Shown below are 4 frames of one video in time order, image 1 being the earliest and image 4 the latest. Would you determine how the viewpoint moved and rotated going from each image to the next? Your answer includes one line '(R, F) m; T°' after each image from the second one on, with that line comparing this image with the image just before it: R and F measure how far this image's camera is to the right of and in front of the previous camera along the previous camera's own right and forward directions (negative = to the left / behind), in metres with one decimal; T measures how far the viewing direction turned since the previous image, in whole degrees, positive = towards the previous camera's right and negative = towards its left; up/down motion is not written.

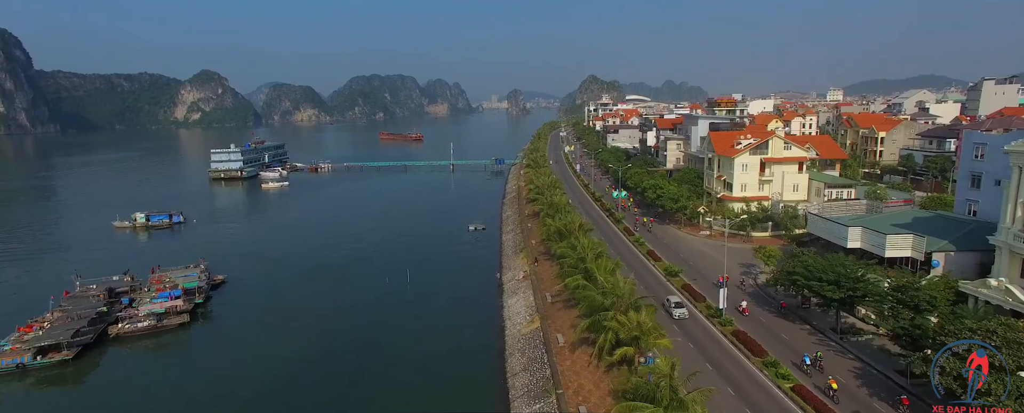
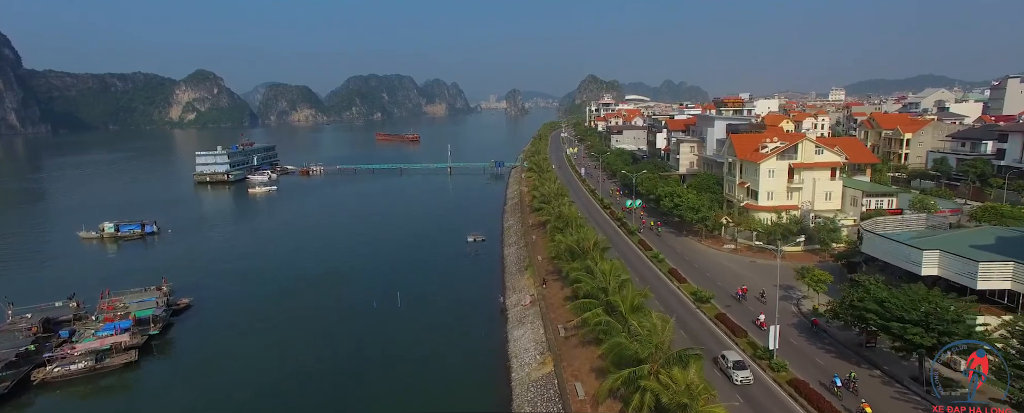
(-0.2, +3.2) m; 0°
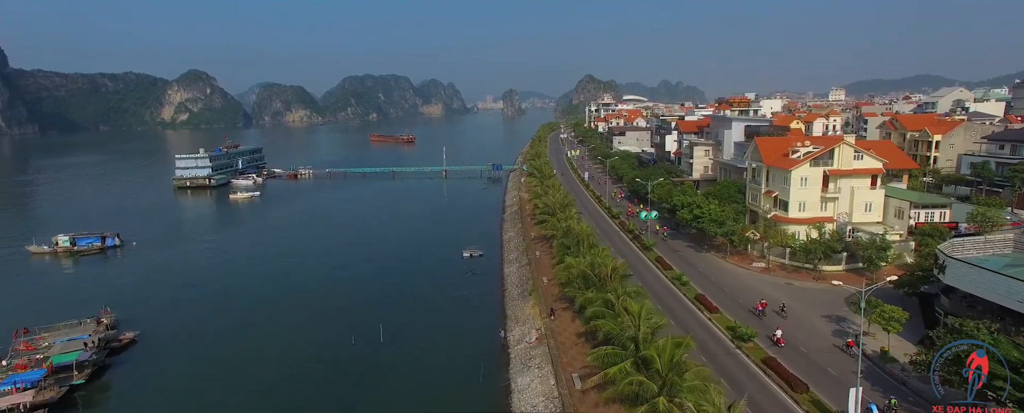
(-0.2, +3.5) m; 0°
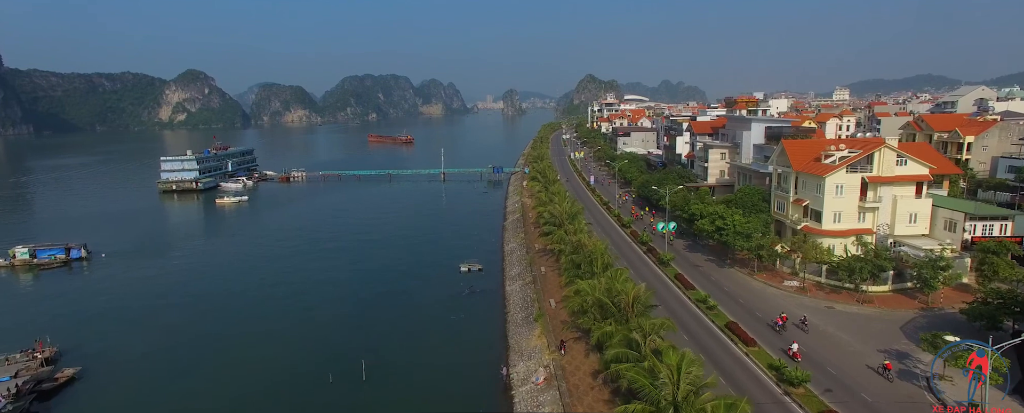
(-0.1, +2.9) m; 0°
